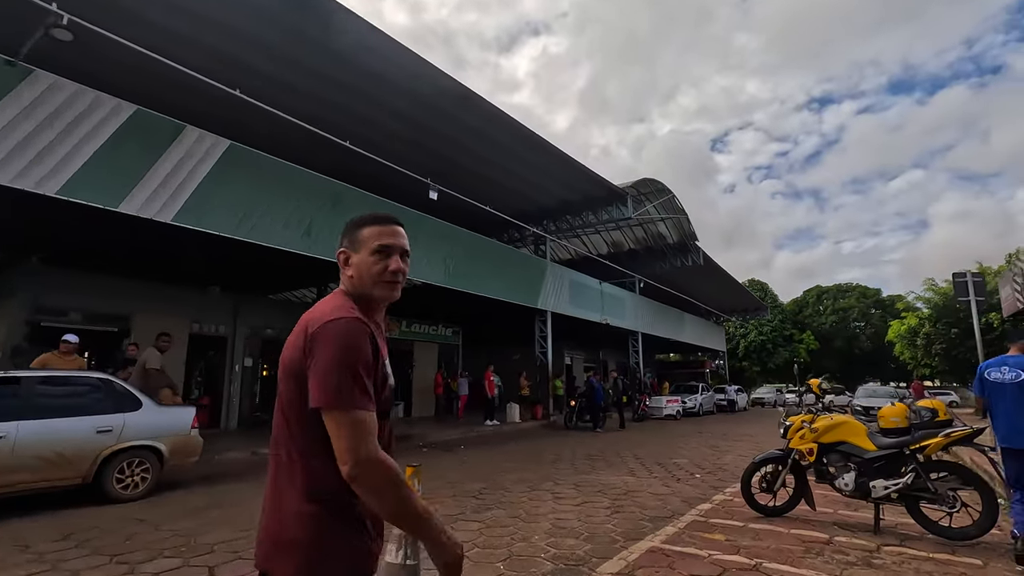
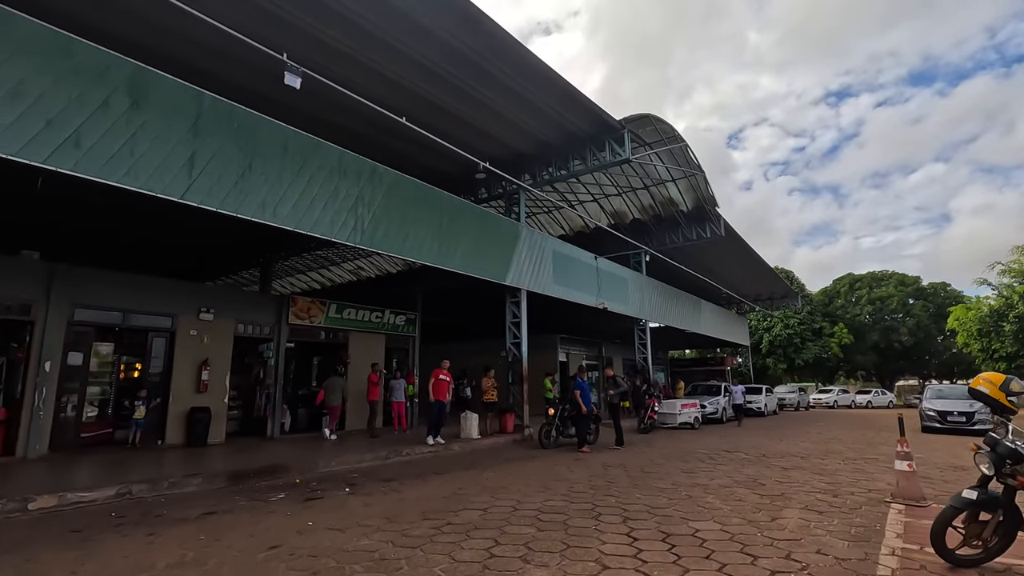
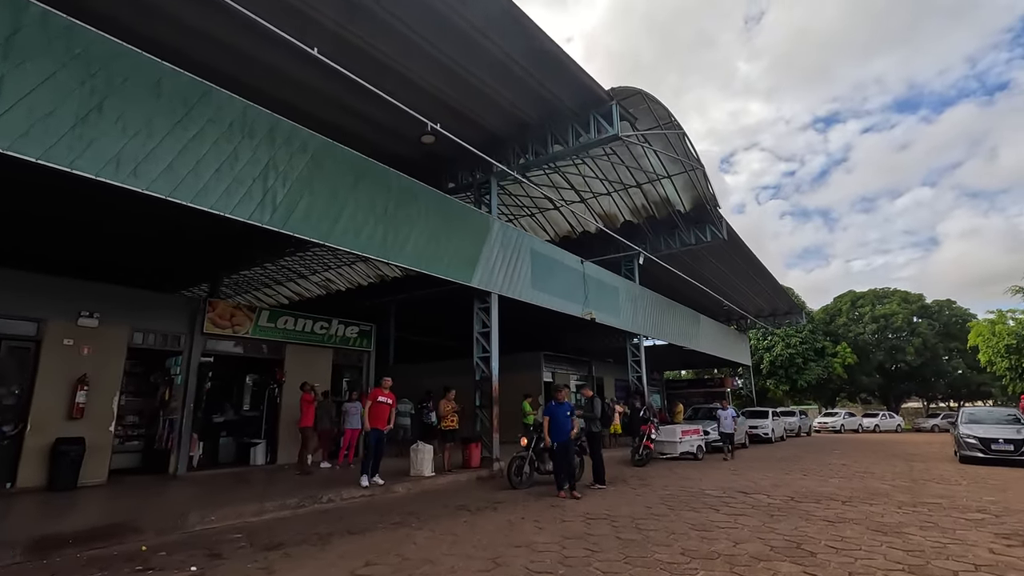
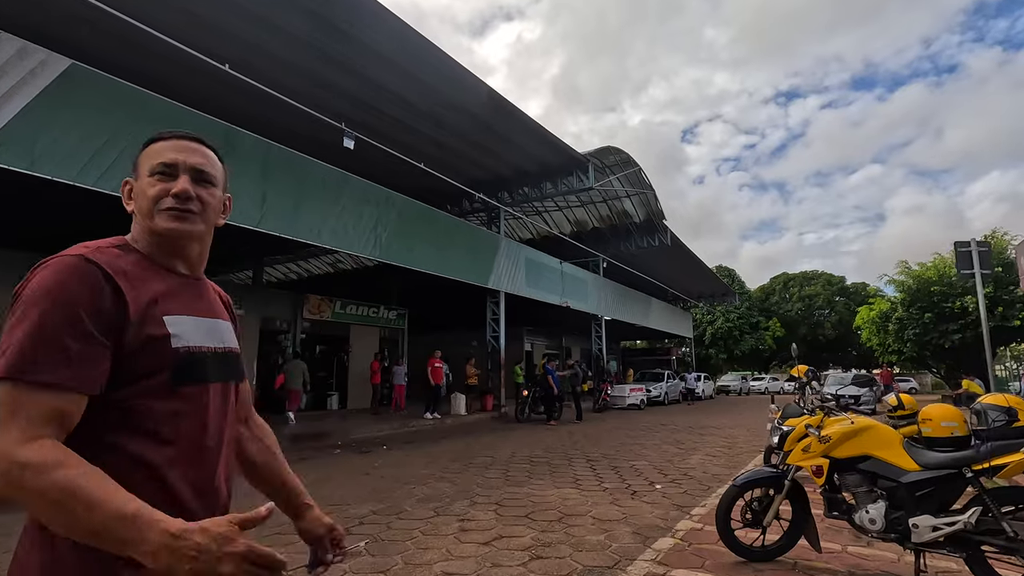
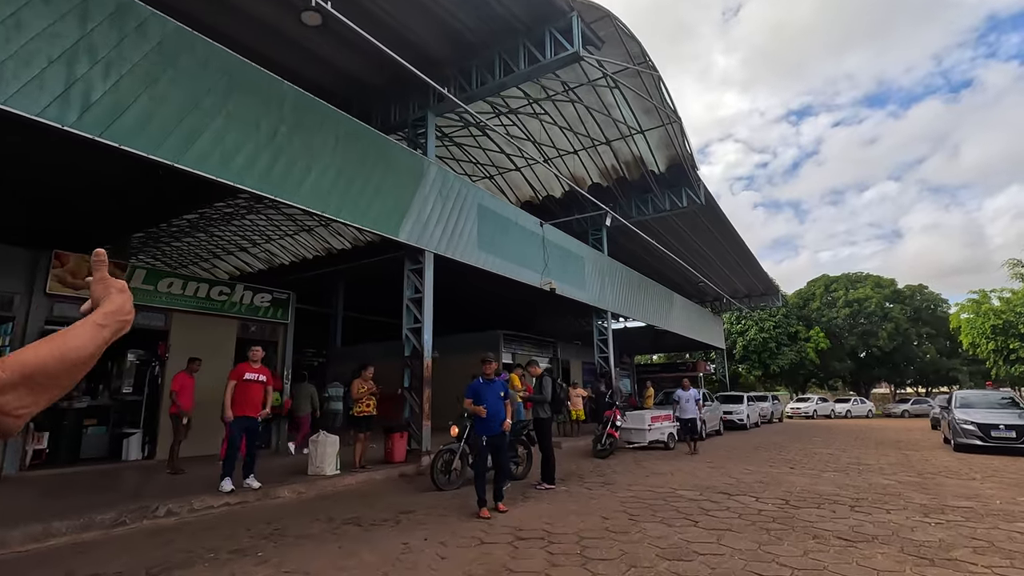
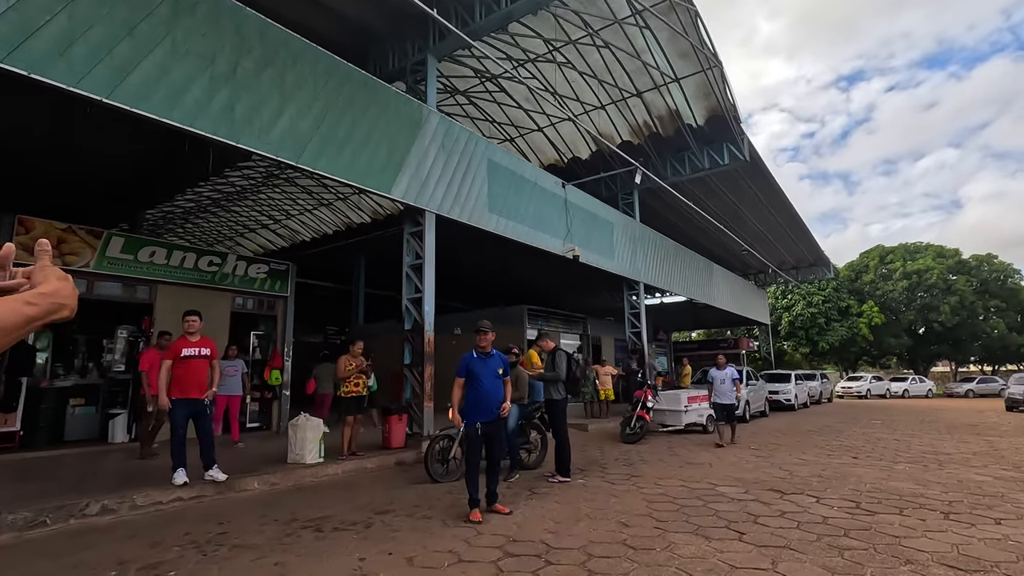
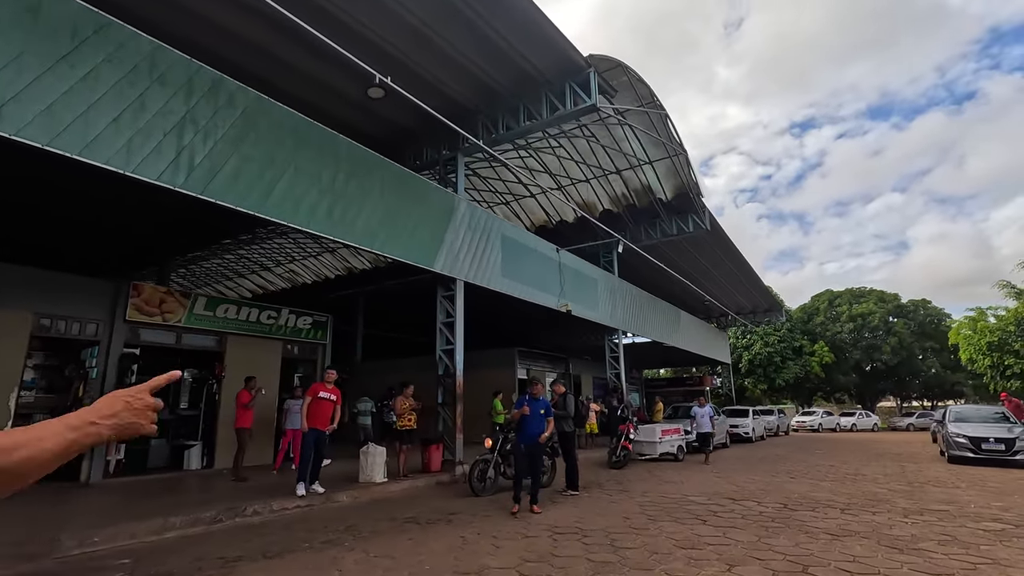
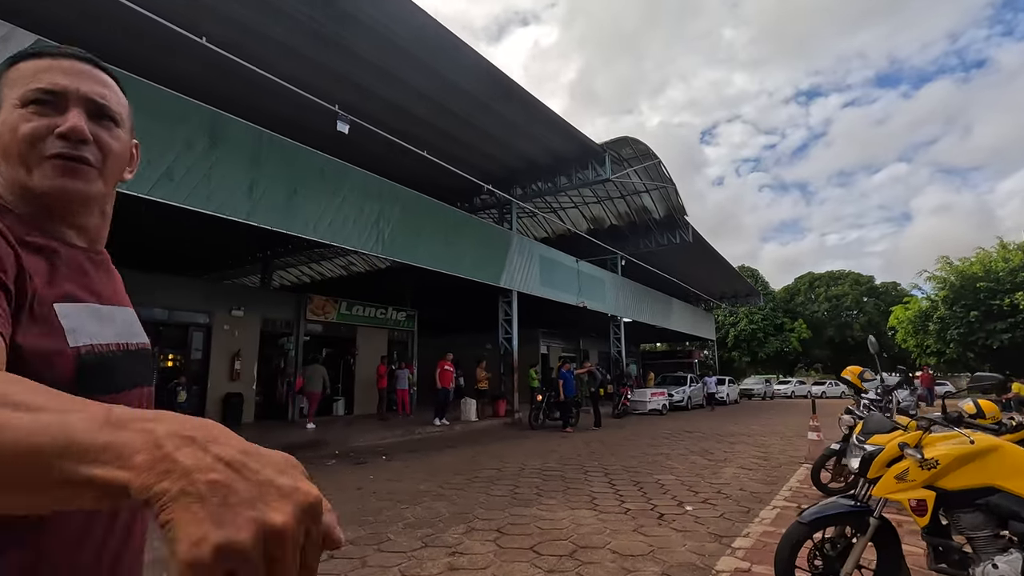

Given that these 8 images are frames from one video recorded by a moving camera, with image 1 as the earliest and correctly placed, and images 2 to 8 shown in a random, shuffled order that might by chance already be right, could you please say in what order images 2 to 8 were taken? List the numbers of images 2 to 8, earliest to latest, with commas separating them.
4, 8, 2, 3, 7, 5, 6
